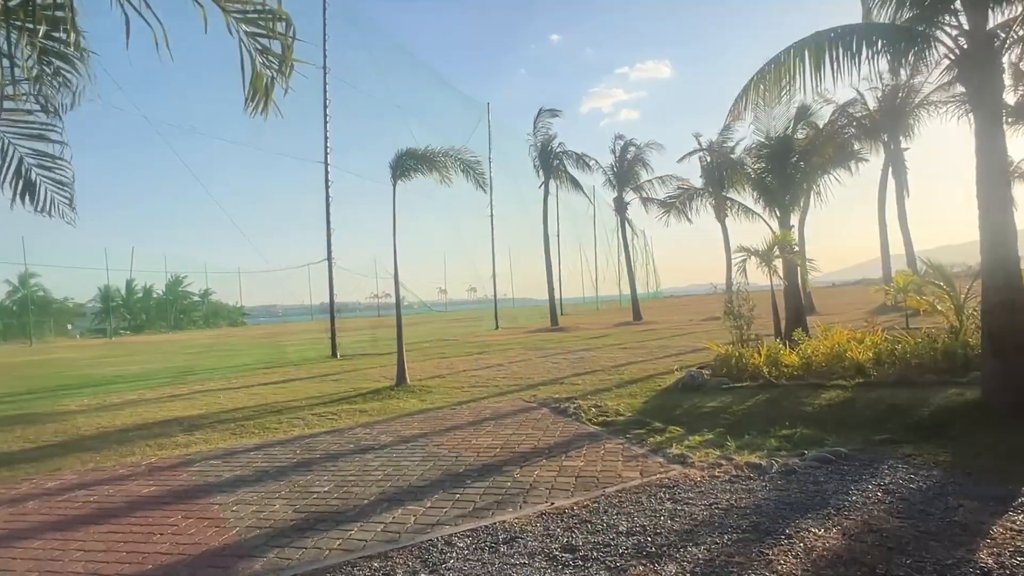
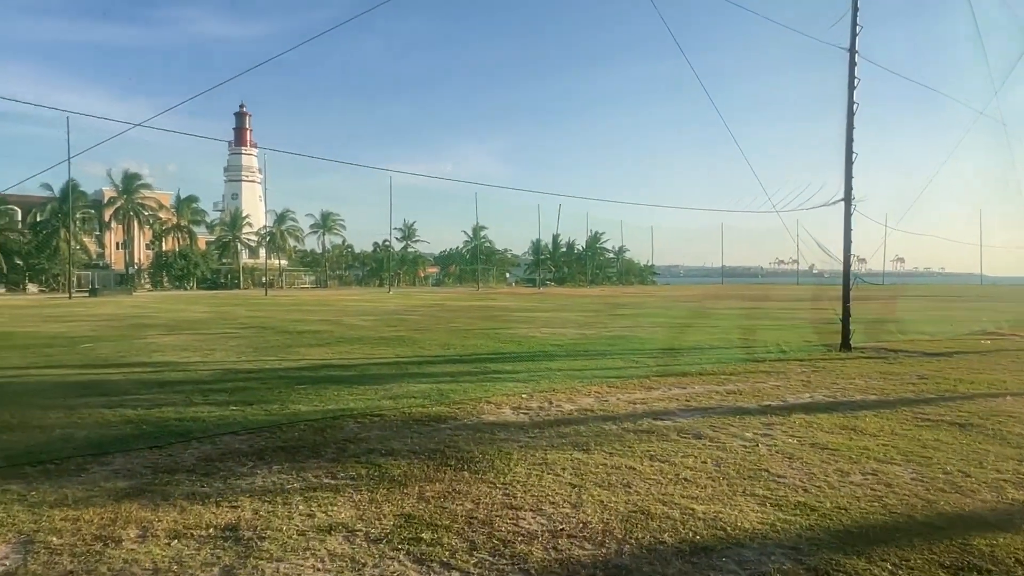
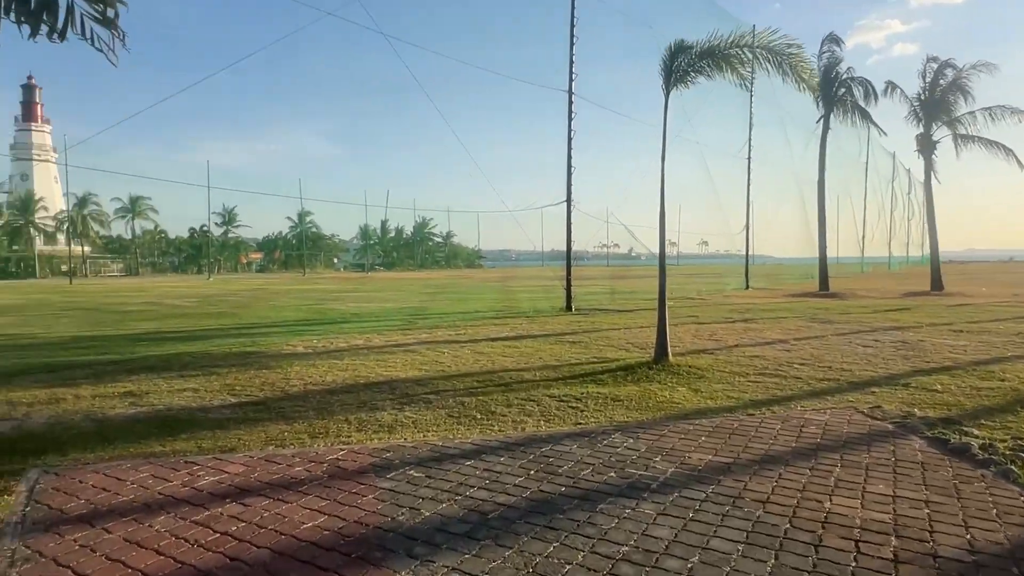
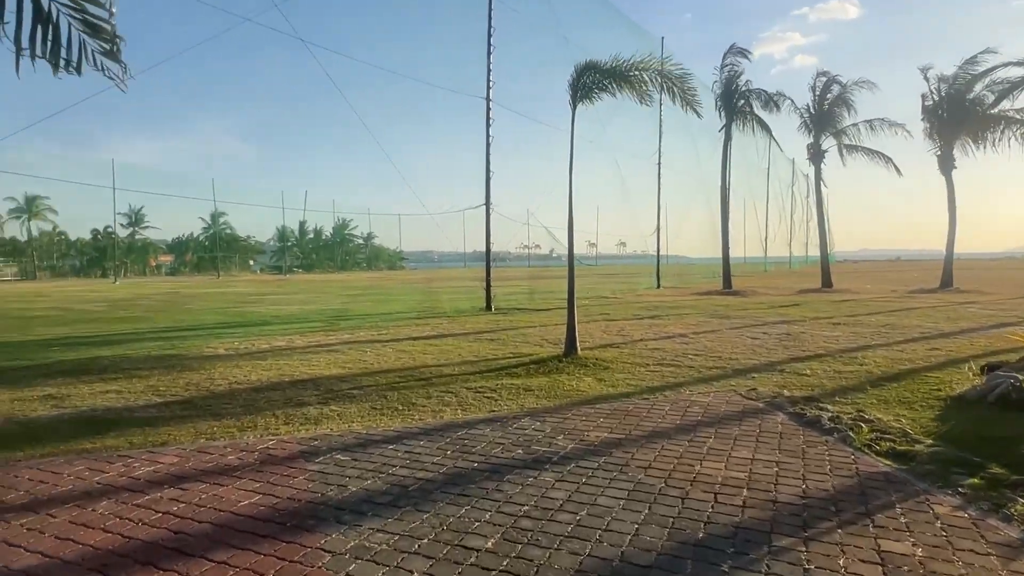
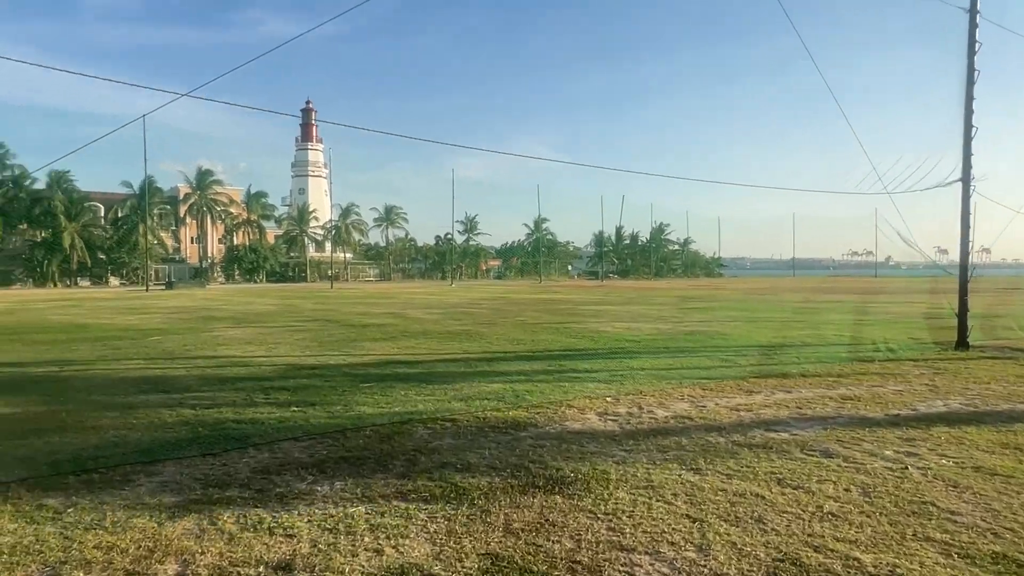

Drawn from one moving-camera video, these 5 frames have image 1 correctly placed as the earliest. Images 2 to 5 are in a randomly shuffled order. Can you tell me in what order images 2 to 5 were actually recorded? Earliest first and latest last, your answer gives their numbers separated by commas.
4, 3, 2, 5
